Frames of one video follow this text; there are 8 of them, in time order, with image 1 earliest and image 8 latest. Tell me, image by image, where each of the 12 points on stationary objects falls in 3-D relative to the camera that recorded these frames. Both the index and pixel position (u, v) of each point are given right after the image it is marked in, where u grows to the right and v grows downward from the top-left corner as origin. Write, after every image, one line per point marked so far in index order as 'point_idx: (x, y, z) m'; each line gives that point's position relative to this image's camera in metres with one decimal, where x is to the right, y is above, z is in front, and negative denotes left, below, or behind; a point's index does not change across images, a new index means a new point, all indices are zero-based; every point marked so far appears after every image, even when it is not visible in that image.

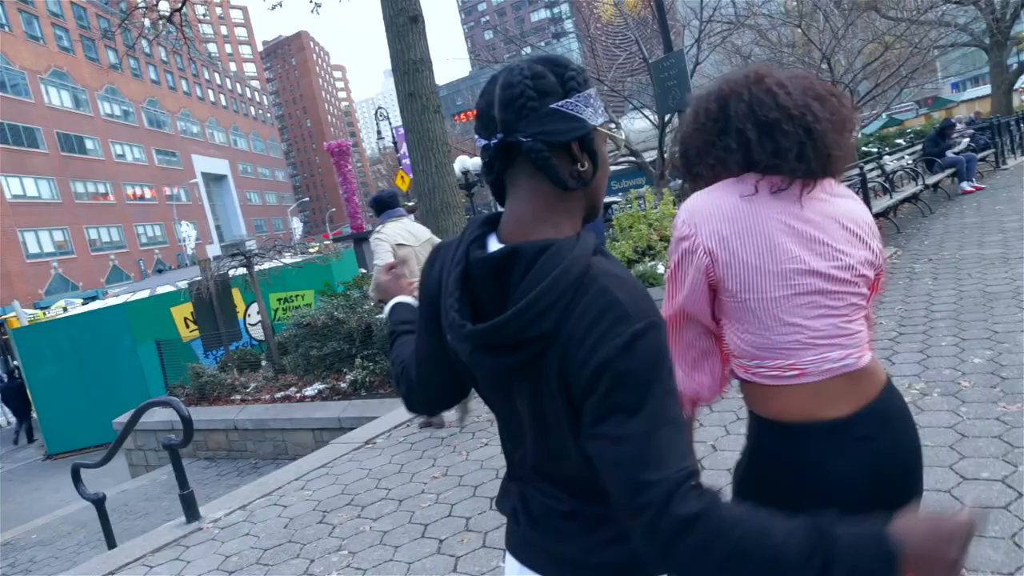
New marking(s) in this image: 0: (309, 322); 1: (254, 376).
0: (-2.5, -0.4, +9.1) m
1: (-3.5, -1.2, +10.2) m
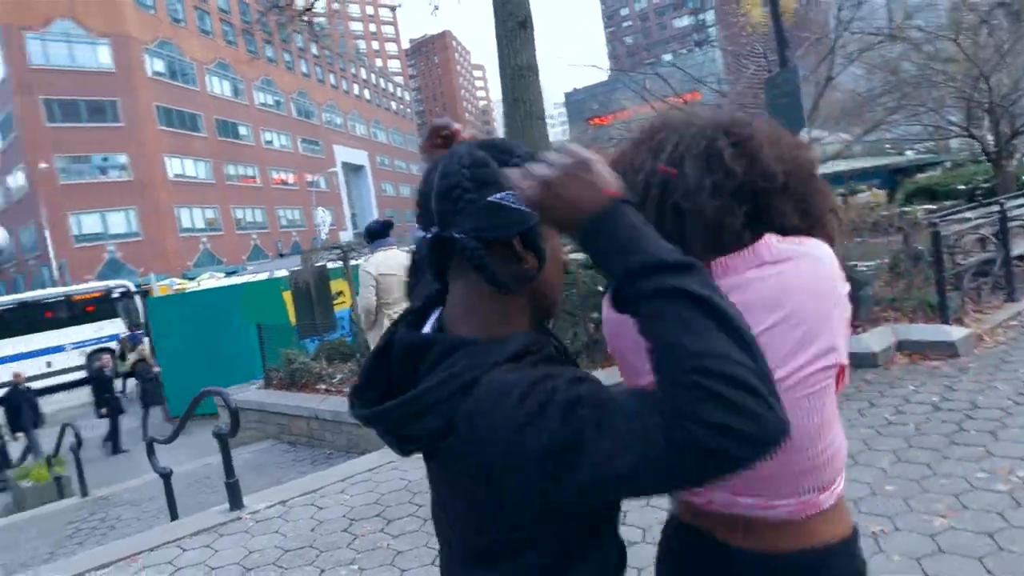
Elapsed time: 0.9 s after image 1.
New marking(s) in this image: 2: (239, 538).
0: (-1.4, -0.4, +9.3) m
1: (-2.3, -1.1, +10.5) m
2: (-1.8, -1.6, +4.9) m
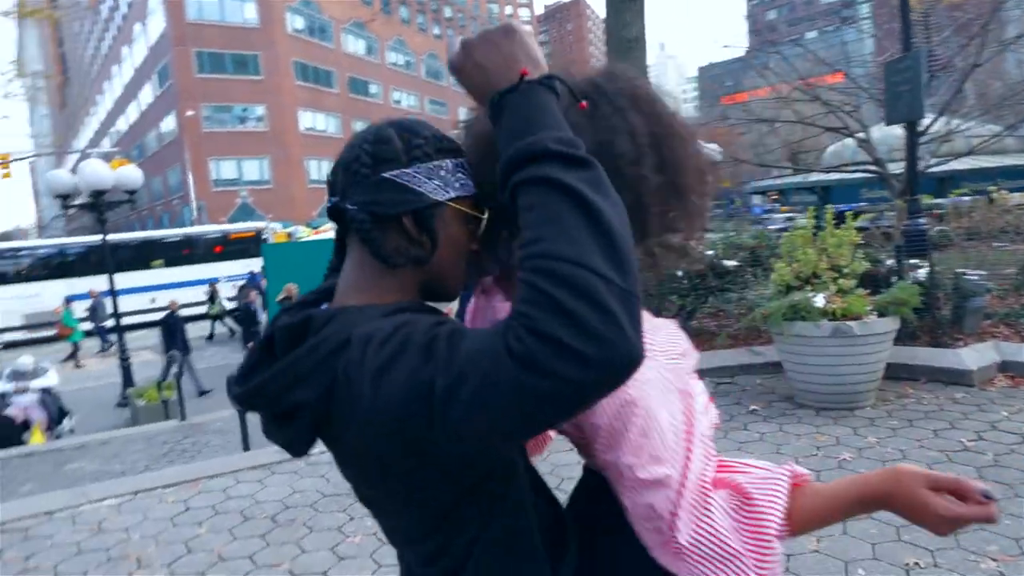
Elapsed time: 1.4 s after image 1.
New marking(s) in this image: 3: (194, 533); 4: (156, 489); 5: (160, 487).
0: (-0.4, 0.0, +9.4) m
1: (-1.1, -0.6, +10.8) m
2: (-1.6, -1.3, +5.2) m
3: (-1.9, -1.5, +4.5) m
4: (-2.5, -1.4, +5.3) m
5: (-2.5, -1.4, +5.3) m
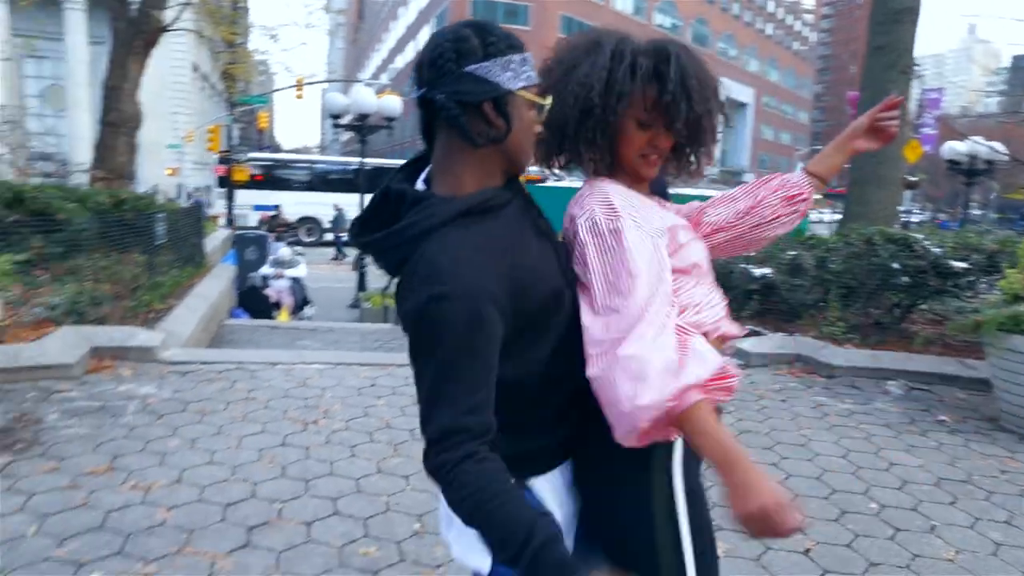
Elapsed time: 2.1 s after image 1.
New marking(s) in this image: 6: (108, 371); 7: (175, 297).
0: (+2.1, +0.5, +9.4) m
1: (+1.8, 0.0, +10.9) m
2: (-0.4, -0.7, +5.8) m
3: (-1.0, -0.8, +5.2) m
4: (-1.3, -0.6, +6.1) m
5: (-1.3, -0.6, +6.2) m
6: (-3.0, -0.6, +5.6) m
7: (-4.5, -0.1, +9.9) m
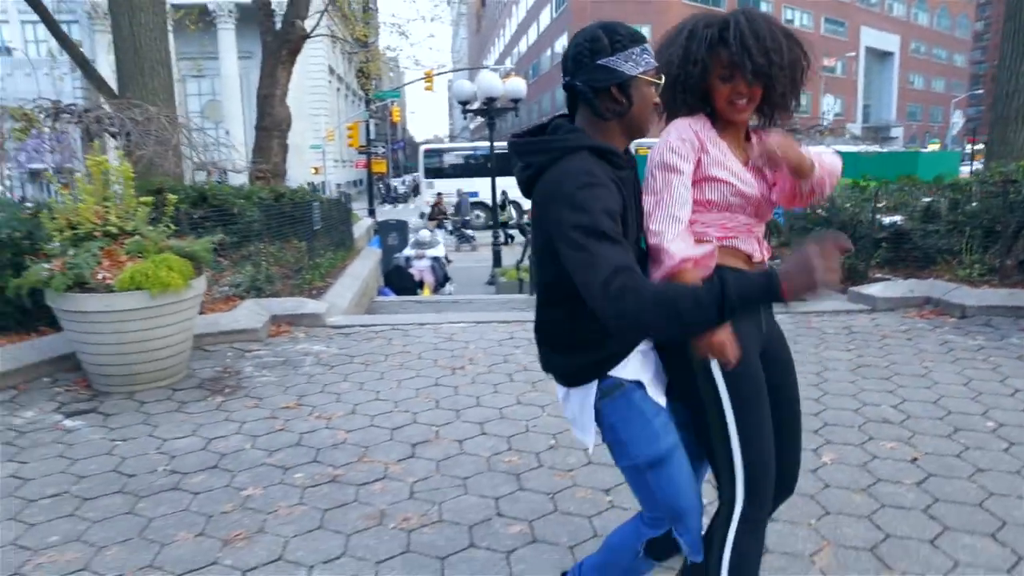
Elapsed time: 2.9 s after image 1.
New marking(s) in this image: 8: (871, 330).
0: (+3.7, +1.0, +9.3) m
1: (+3.7, +0.7, +10.9) m
2: (+0.6, -0.4, +6.3) m
3: (0.0, -0.5, +5.8) m
4: (-0.2, -0.3, +6.8) m
5: (-0.2, -0.3, +6.8) m
6: (-2.0, -0.4, +6.5) m
7: (-2.7, +0.2, +11.0) m
8: (+2.9, -0.3, +6.0) m
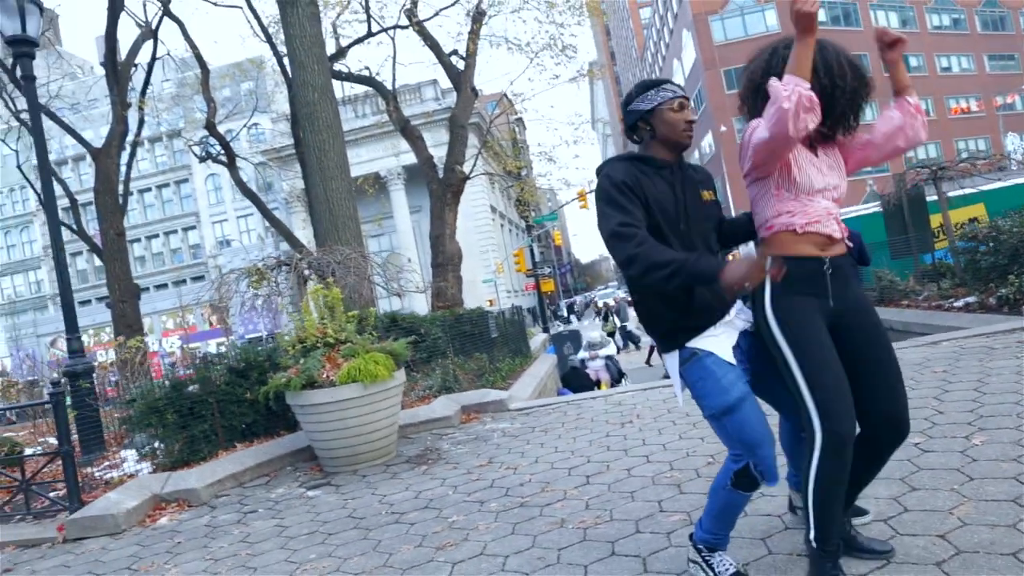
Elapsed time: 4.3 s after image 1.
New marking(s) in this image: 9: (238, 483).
0: (+5.6, +0.6, +9.0) m
1: (+6.0, 0.0, +10.6) m
2: (+2.1, -0.8, +6.6) m
3: (+1.3, -1.0, +6.2) m
4: (+1.4, -1.0, +7.2) m
5: (+1.4, -1.0, +7.3) m
6: (-0.4, -1.3, +7.4) m
7: (0.0, -1.5, +12.0) m
8: (+4.2, -0.4, +5.8) m
9: (-2.2, -1.5, +5.8) m
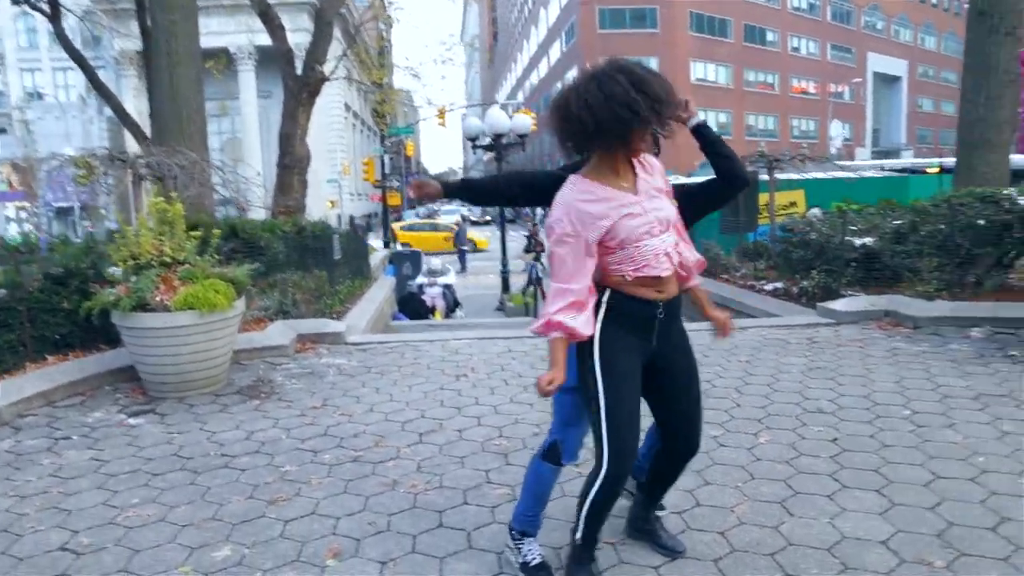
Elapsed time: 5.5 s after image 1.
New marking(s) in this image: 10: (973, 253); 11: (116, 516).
0: (+3.8, +0.8, +10.1) m
1: (+3.7, +0.3, +11.7) m
2: (+0.6, -0.5, +7.0) m
3: (0.0, -0.7, +6.6) m
4: (-0.2, -0.5, +7.6) m
5: (-0.2, -0.5, +7.6) m
6: (-2.0, -0.6, +7.4) m
7: (-2.6, -0.2, +11.9) m
8: (+2.9, -0.5, +6.7) m
9: (-3.4, -0.8, +5.5) m
10: (+5.0, +0.4, +8.0) m
11: (-1.9, -1.1, +3.7) m
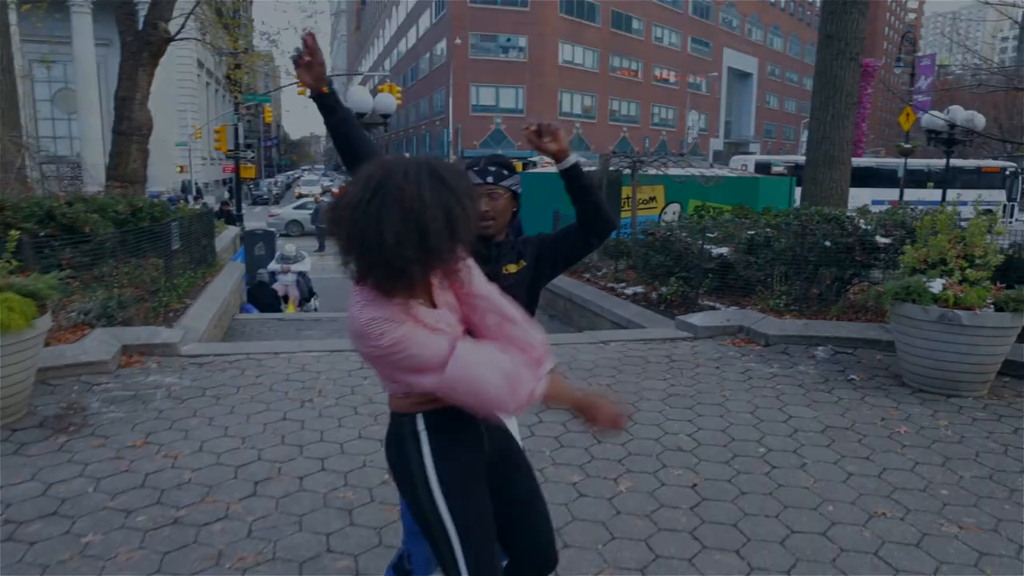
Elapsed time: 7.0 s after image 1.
0: (+1.9, +0.7, +10.2) m
1: (+1.6, +0.3, +11.8) m
2: (-0.7, -0.6, +6.7) m
3: (-1.2, -0.8, +6.1) m
4: (-1.6, -0.6, +7.1) m
5: (-1.5, -0.6, +7.1) m
6: (-3.3, -0.7, +6.5) m
7: (-4.7, -0.1, +10.9) m
8: (+1.6, -0.6, +6.8) m
9: (-4.4, -0.9, +4.4) m
10: (+3.4, +0.2, +8.4) m
11: (-2.6, -1.3, +2.9) m
